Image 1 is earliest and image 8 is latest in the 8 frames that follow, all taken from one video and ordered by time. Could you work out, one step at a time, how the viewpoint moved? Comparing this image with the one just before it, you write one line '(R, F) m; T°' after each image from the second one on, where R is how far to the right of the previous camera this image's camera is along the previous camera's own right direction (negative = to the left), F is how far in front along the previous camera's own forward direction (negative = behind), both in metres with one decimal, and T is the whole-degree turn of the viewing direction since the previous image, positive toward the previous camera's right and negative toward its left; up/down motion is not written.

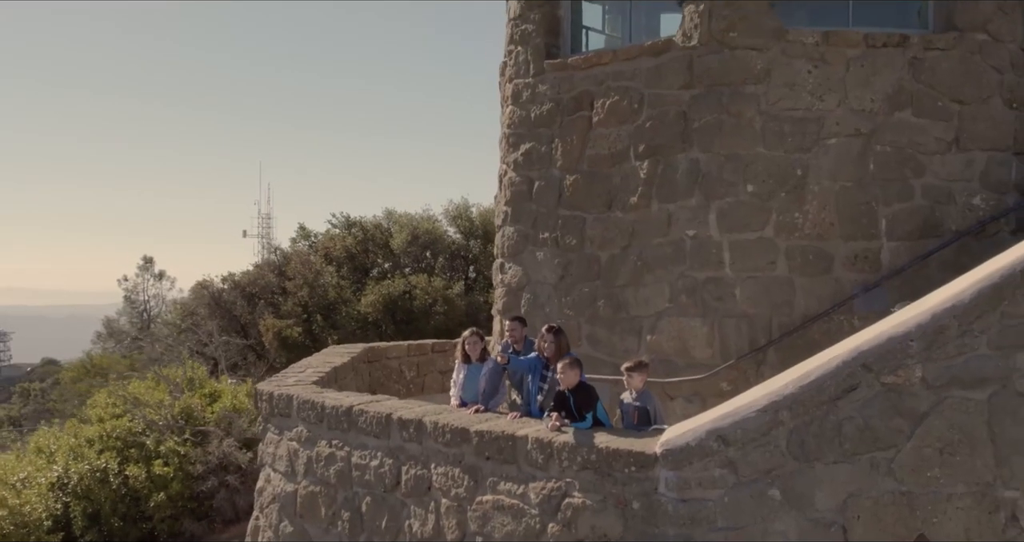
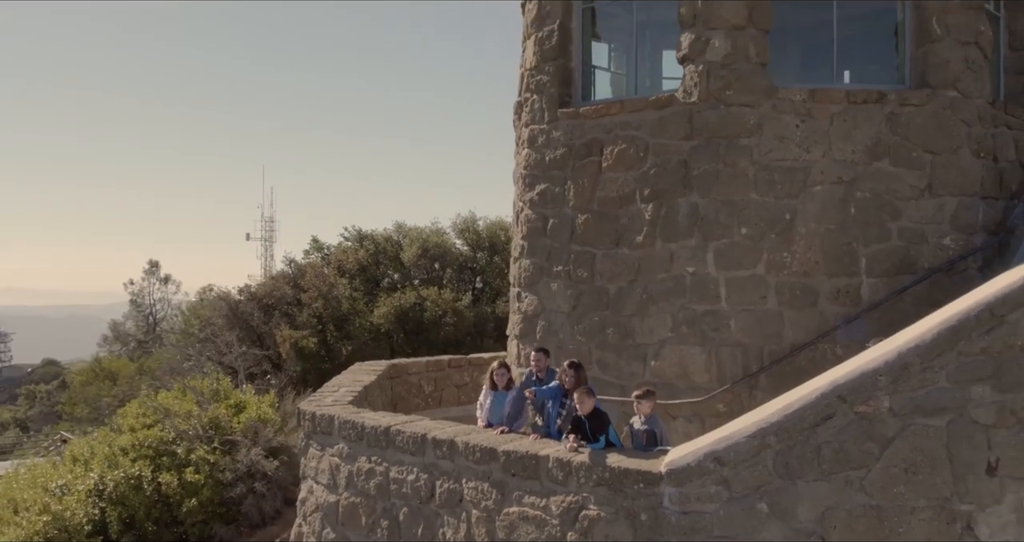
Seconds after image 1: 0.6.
(-0.1, -0.5) m; 0°
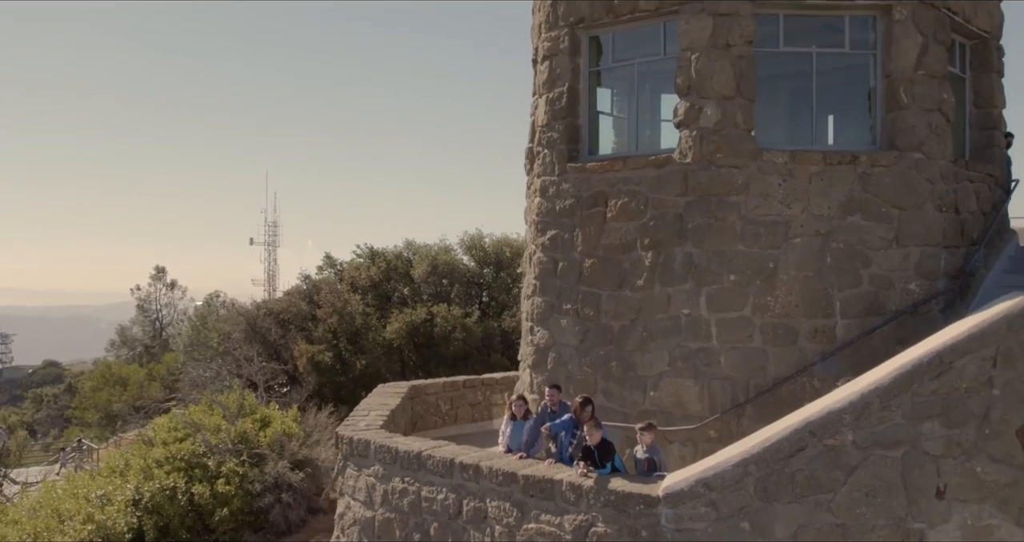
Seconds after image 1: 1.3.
(-0.1, -0.7) m; 0°
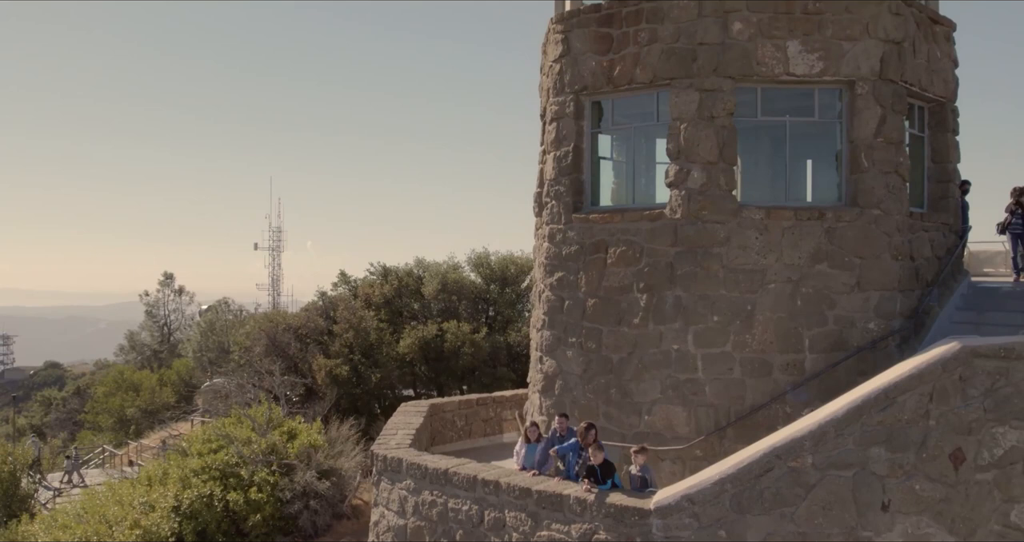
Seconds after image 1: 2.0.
(-0.1, -0.9) m; 0°
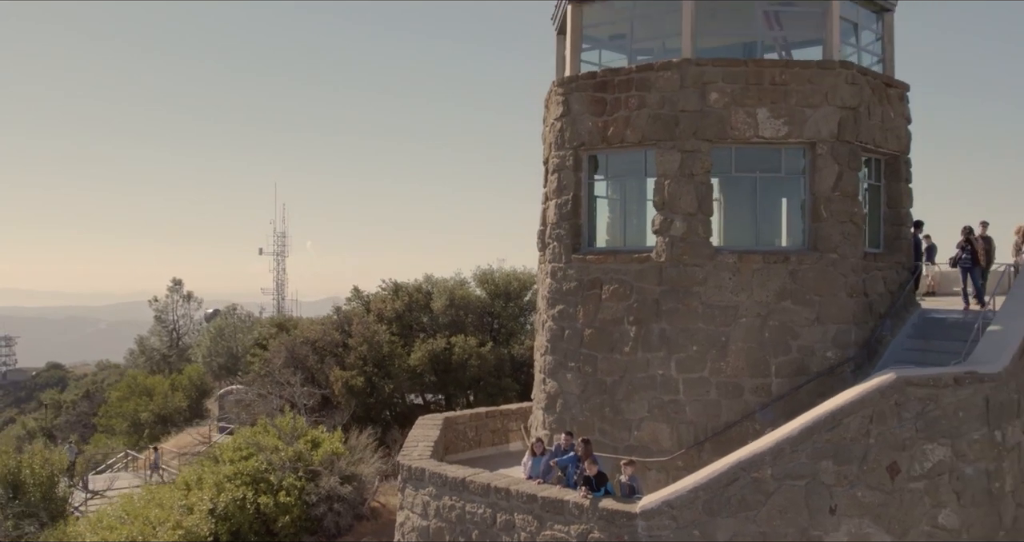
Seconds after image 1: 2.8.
(-0.1, -1.1) m; 0°
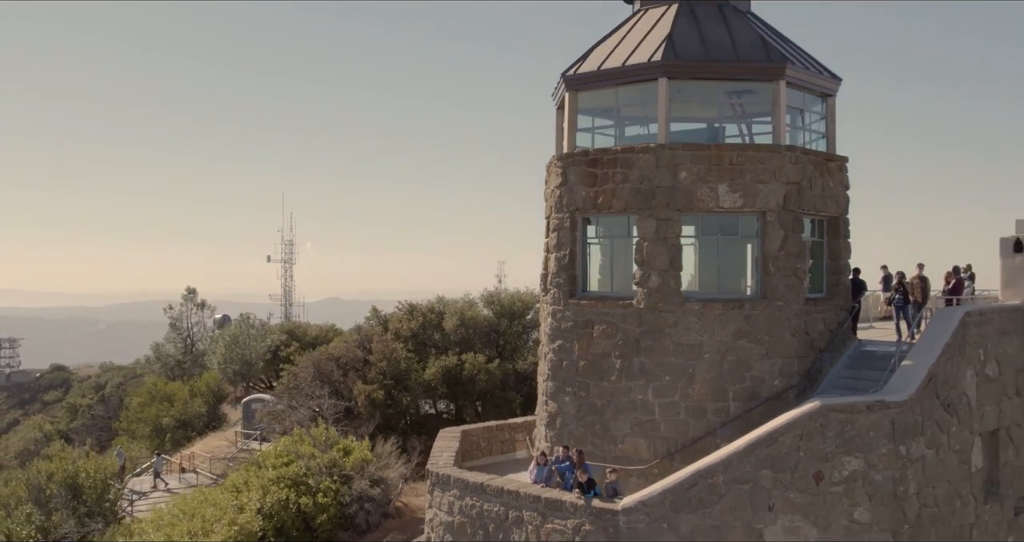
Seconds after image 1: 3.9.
(-0.1, -1.9) m; 0°
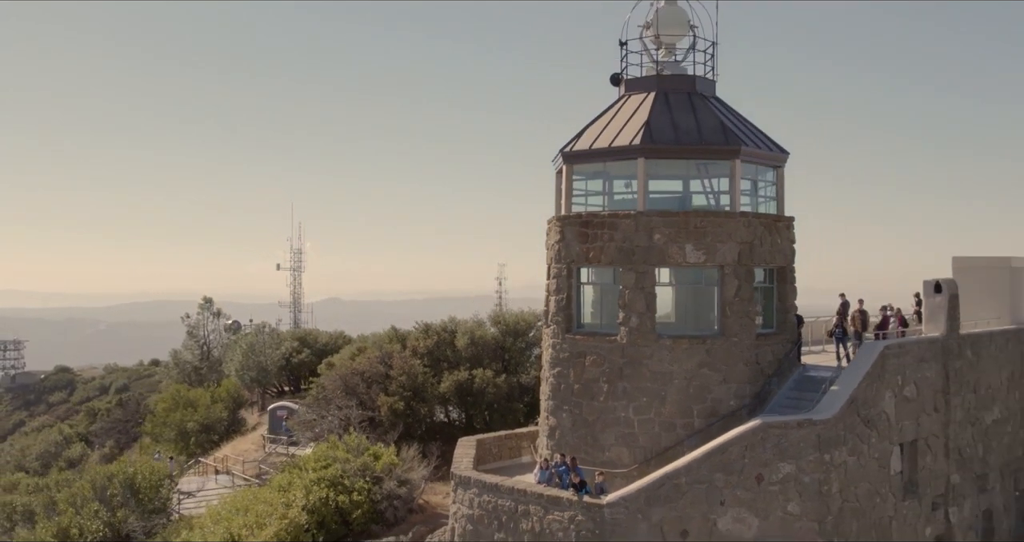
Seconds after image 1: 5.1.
(-0.1, -2.4) m; 0°
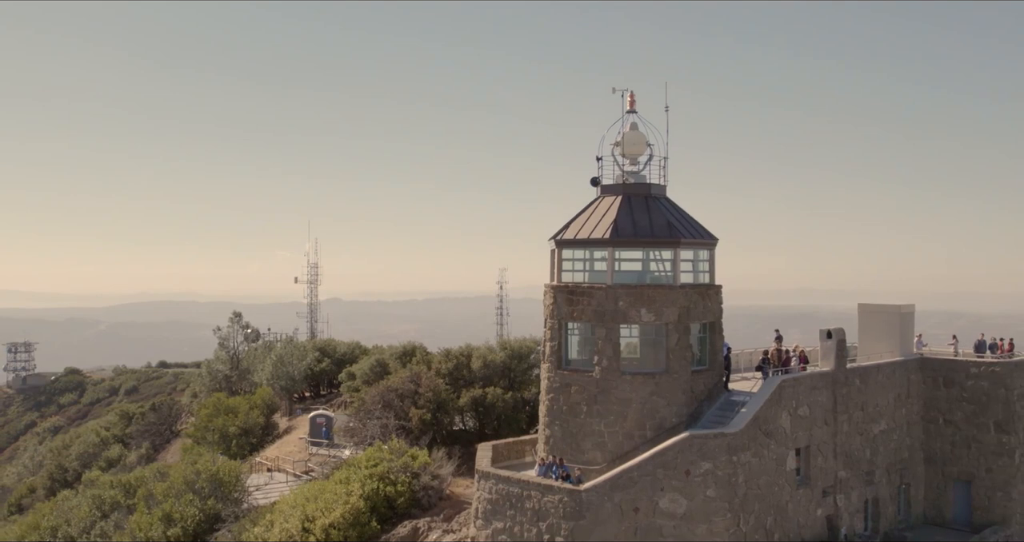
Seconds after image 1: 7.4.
(-0.1, -5.1) m; 0°
